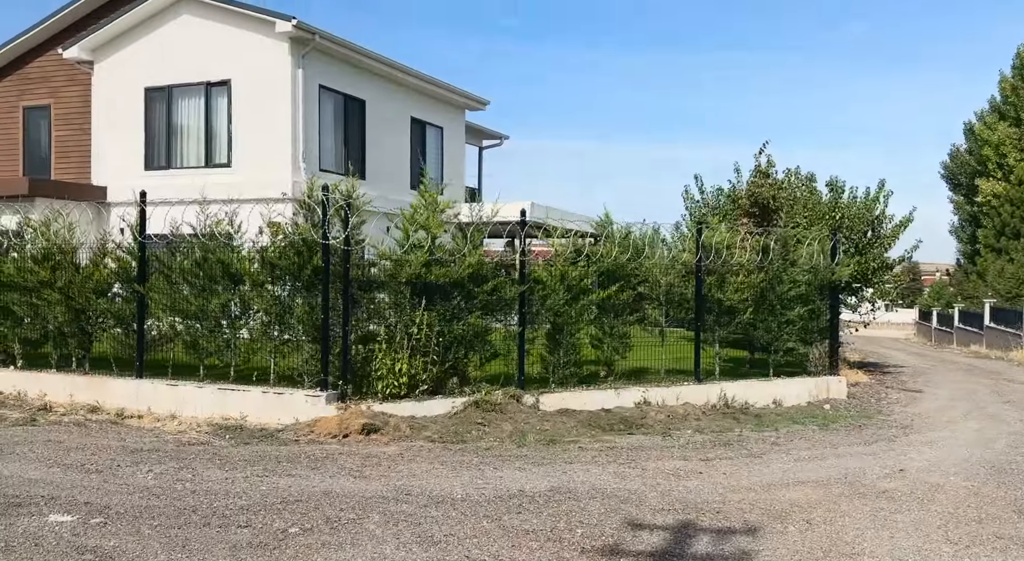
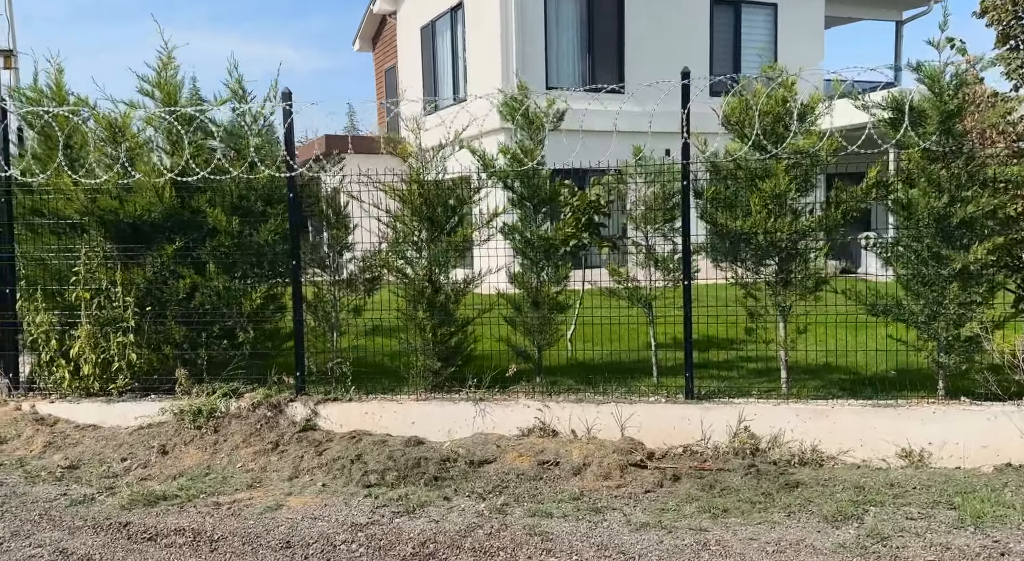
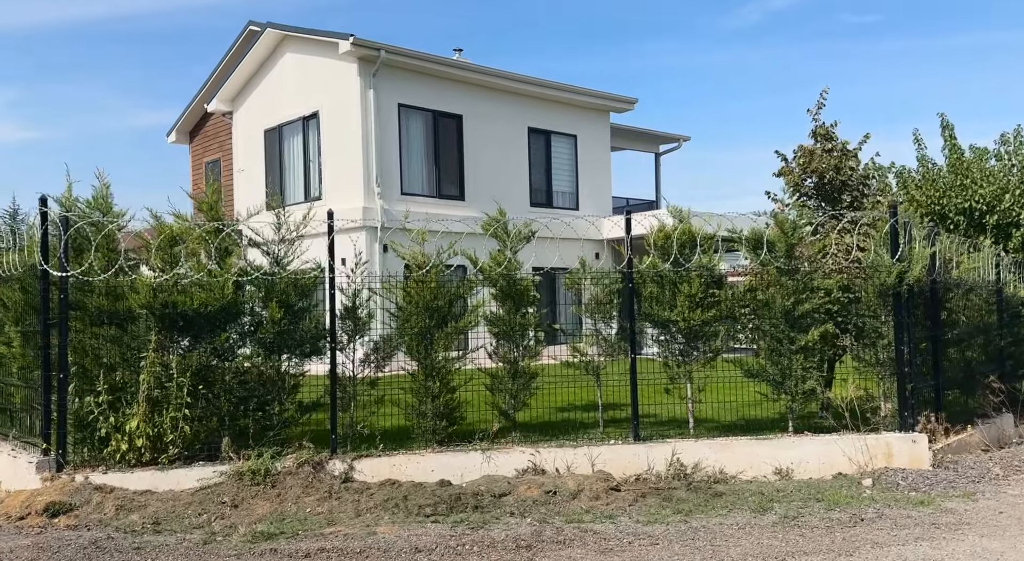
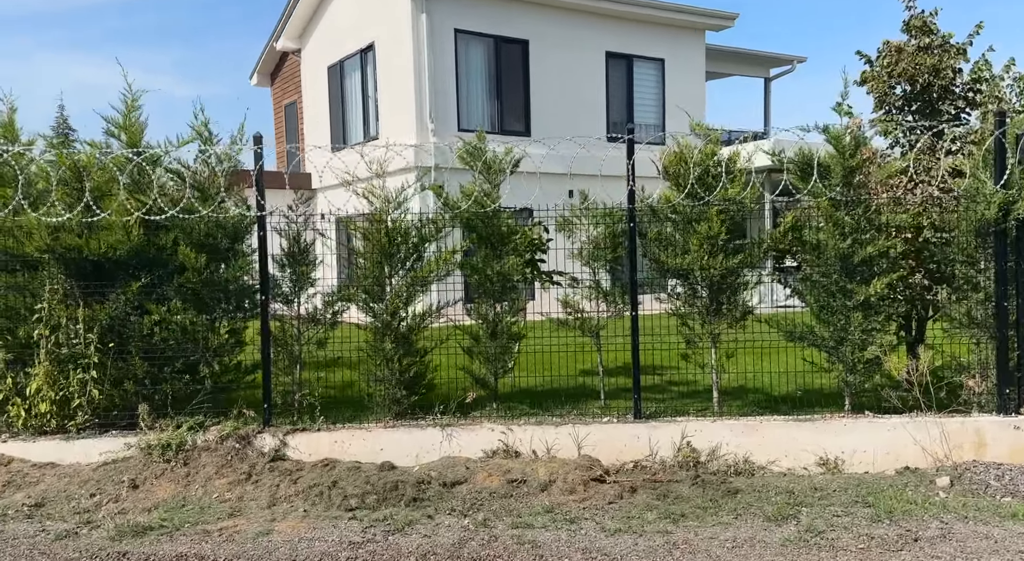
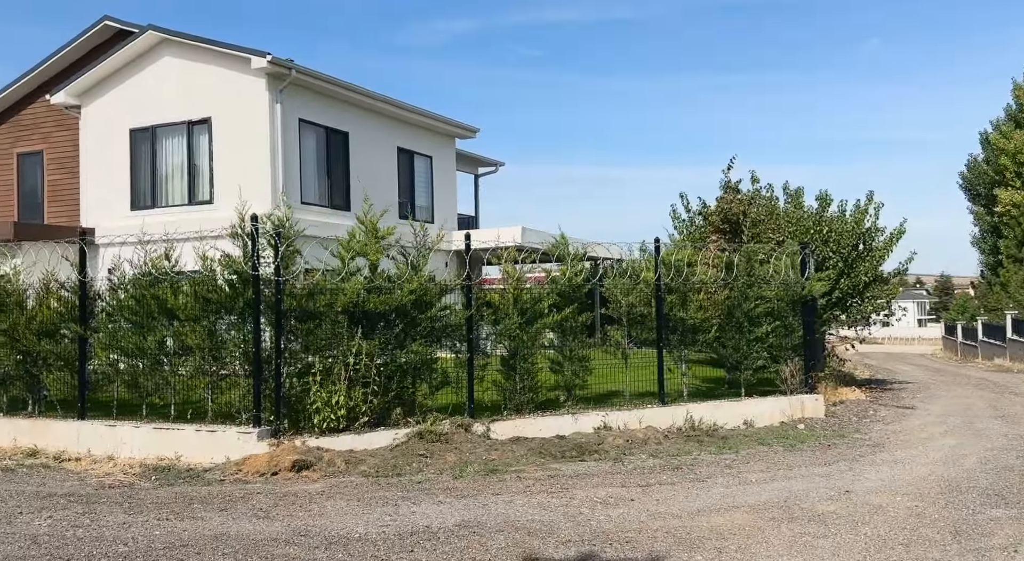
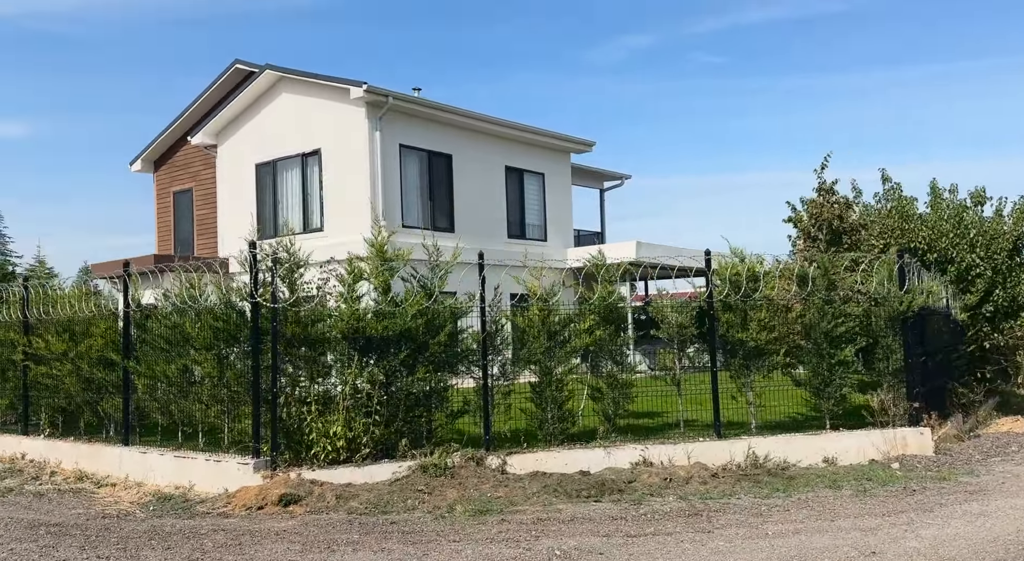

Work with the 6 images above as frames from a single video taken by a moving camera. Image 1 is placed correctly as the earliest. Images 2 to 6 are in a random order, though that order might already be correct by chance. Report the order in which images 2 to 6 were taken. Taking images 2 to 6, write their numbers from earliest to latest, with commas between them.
5, 6, 3, 4, 2
